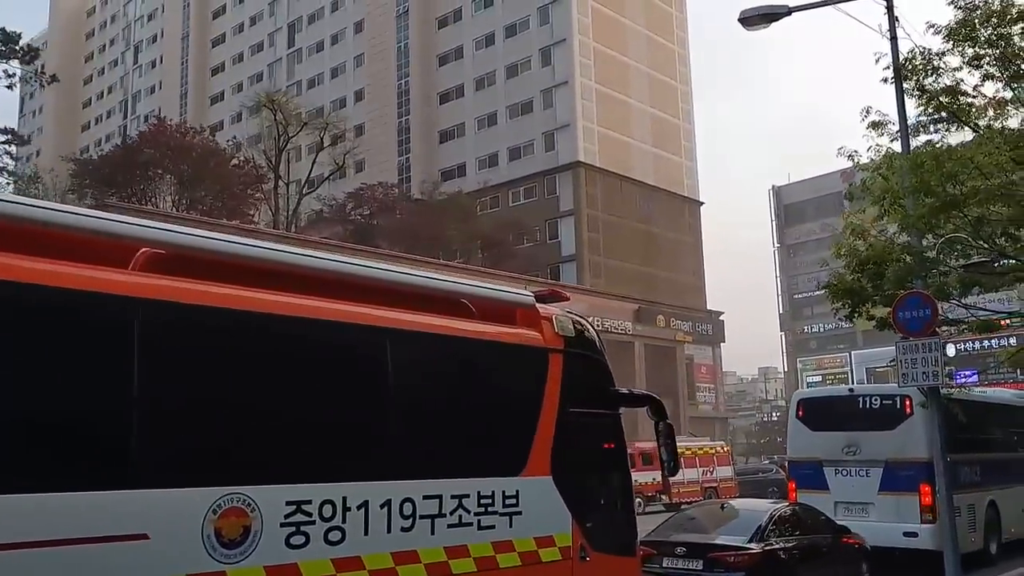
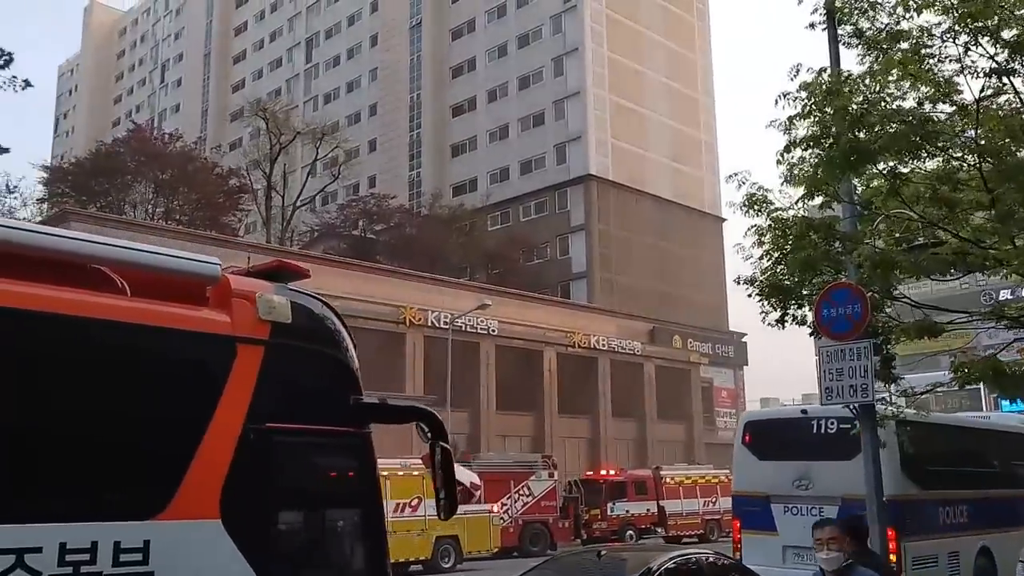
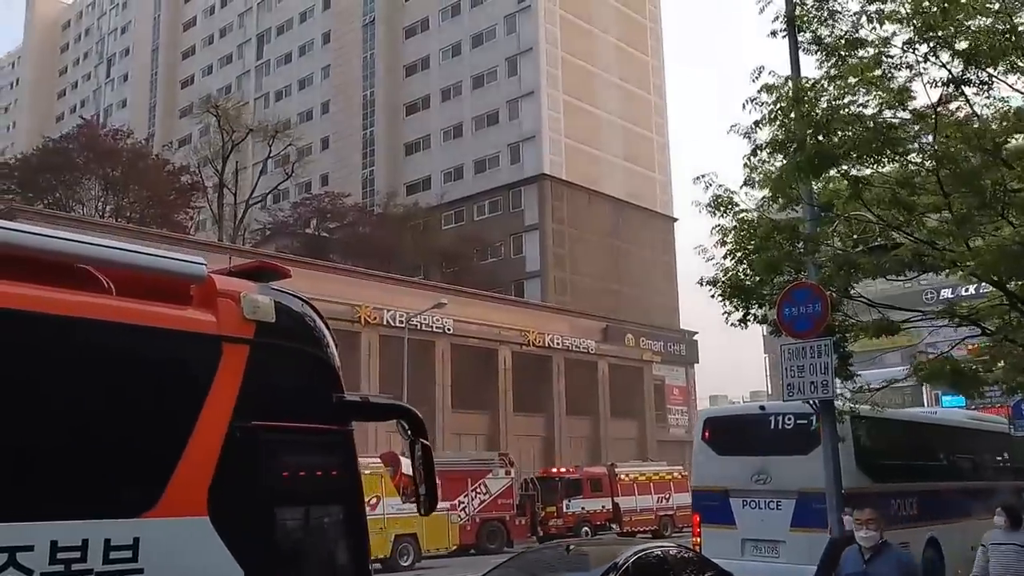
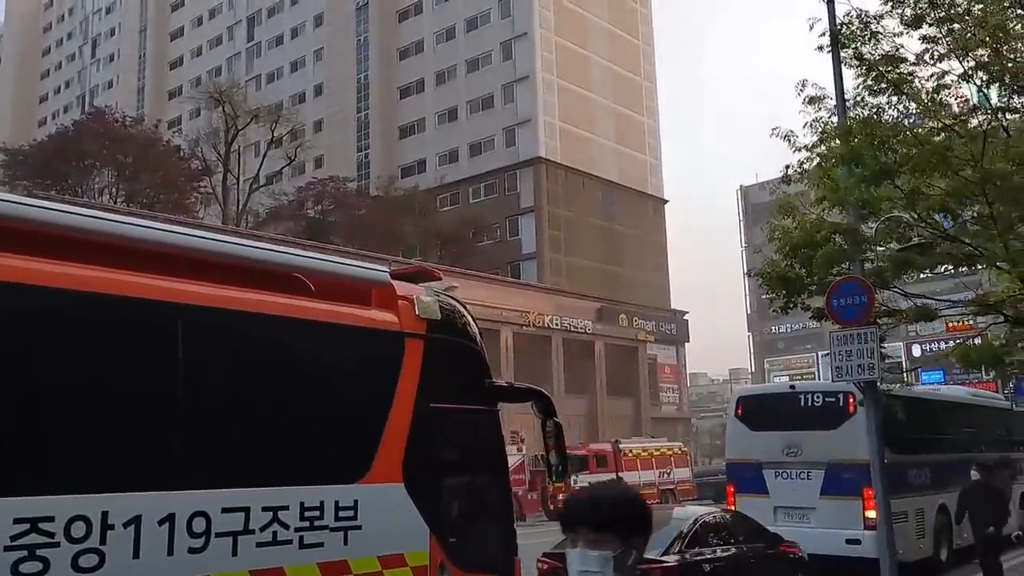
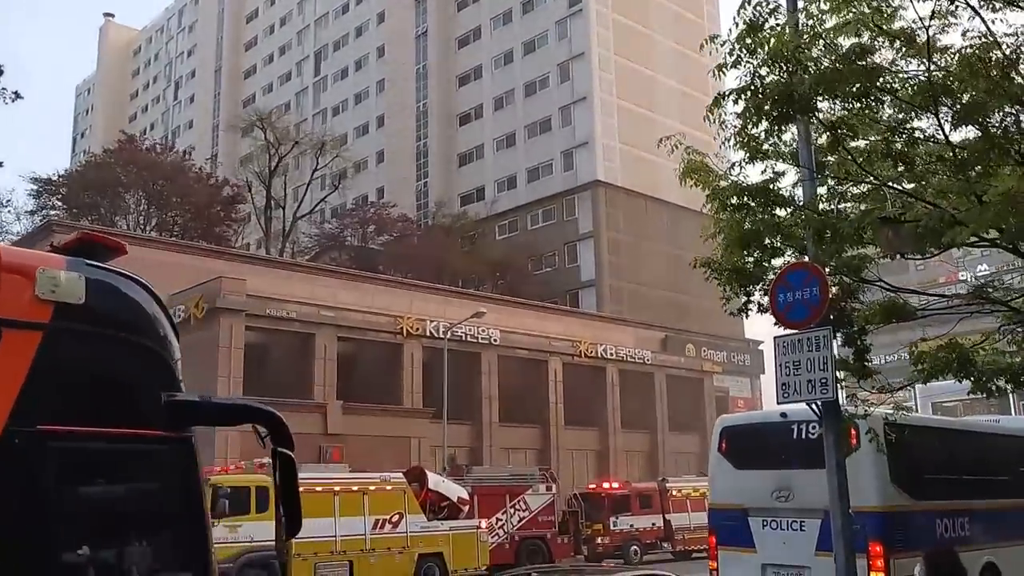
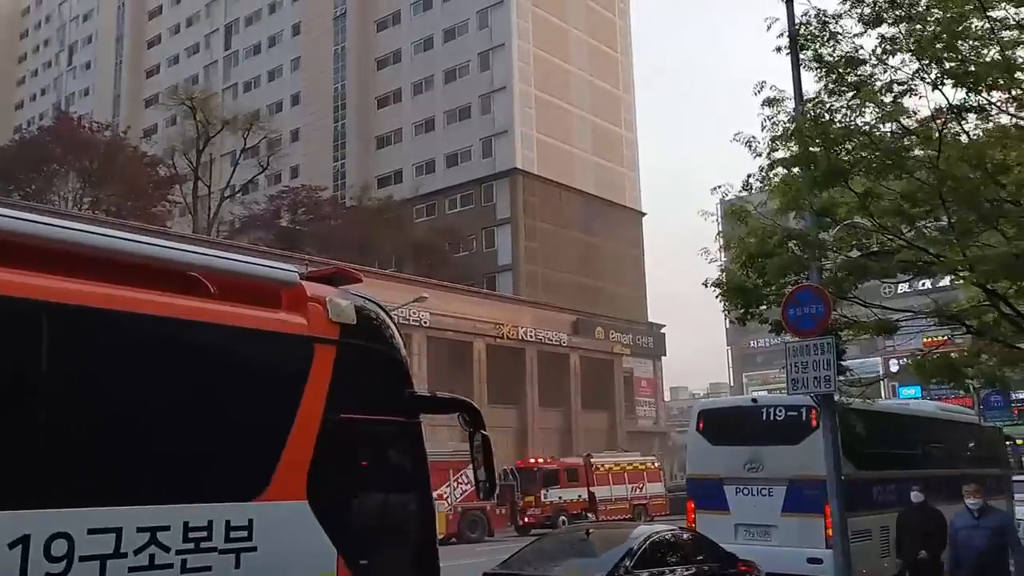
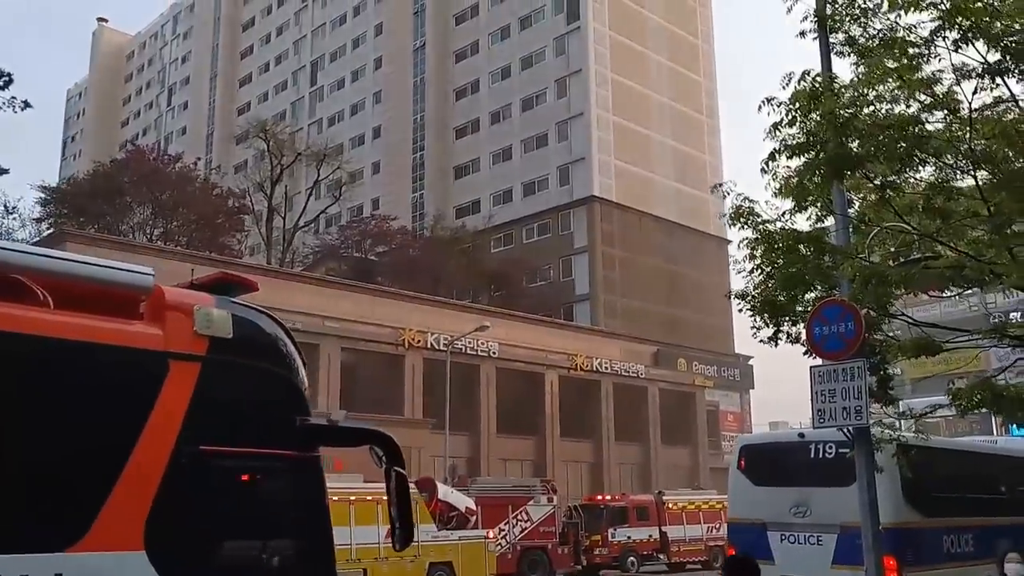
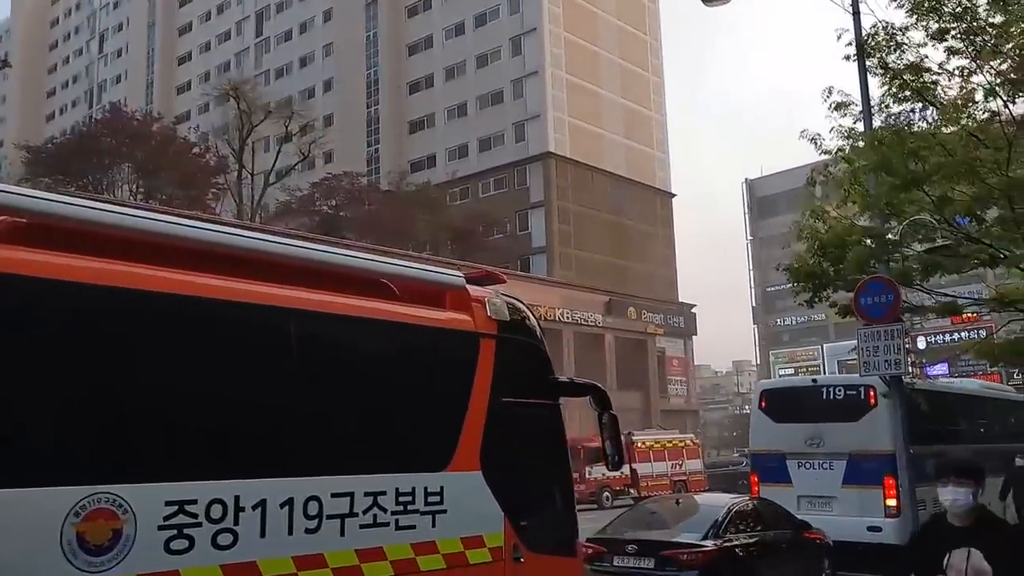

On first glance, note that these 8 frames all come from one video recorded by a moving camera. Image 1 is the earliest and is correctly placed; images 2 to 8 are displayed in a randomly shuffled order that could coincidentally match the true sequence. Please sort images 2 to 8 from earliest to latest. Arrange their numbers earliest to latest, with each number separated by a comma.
8, 4, 6, 3, 2, 7, 5
